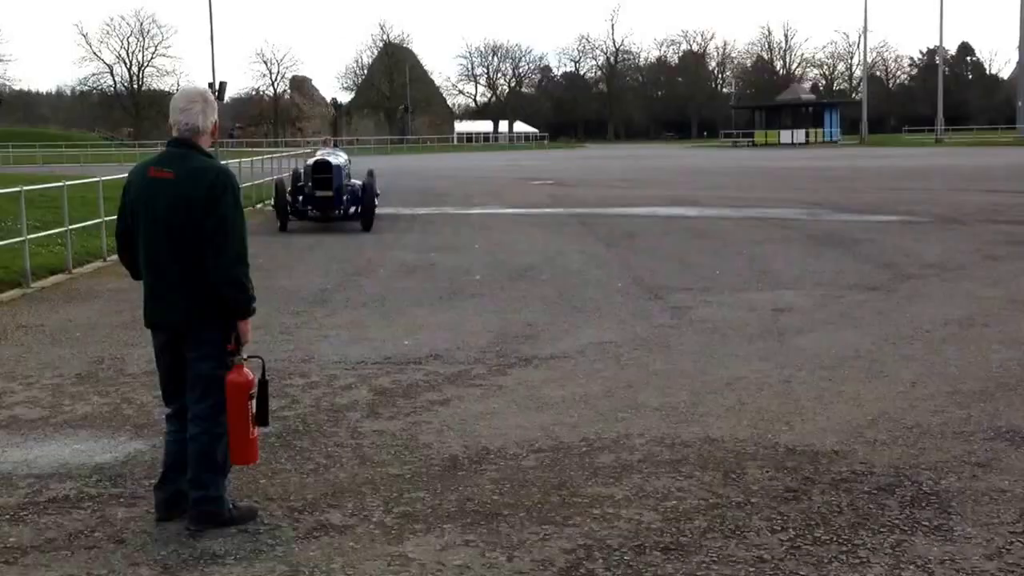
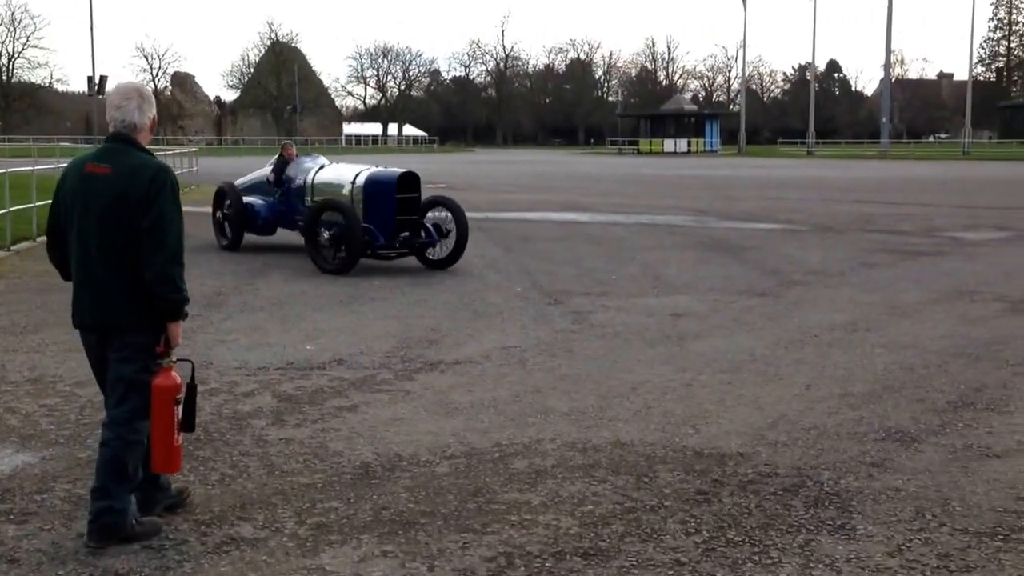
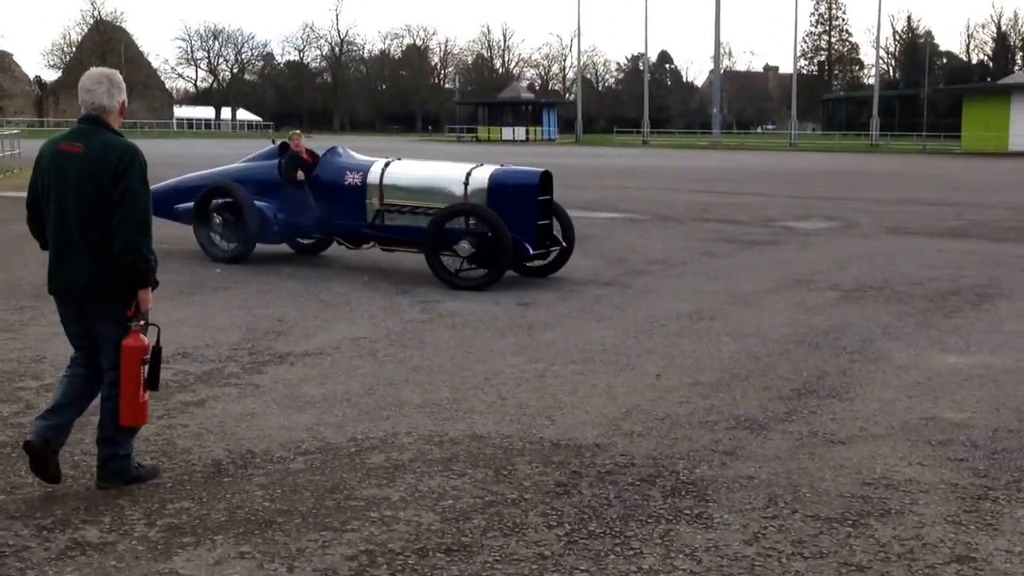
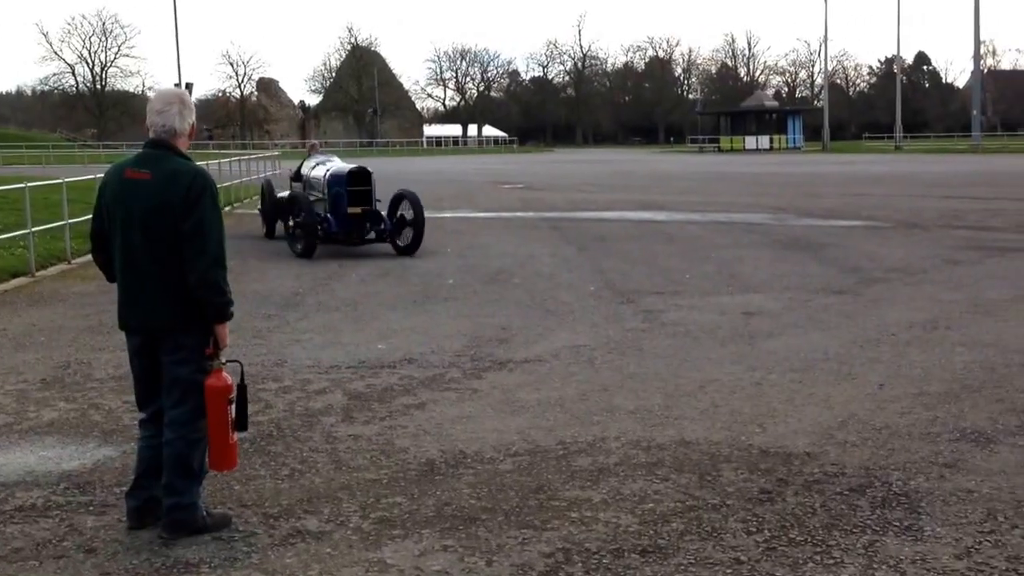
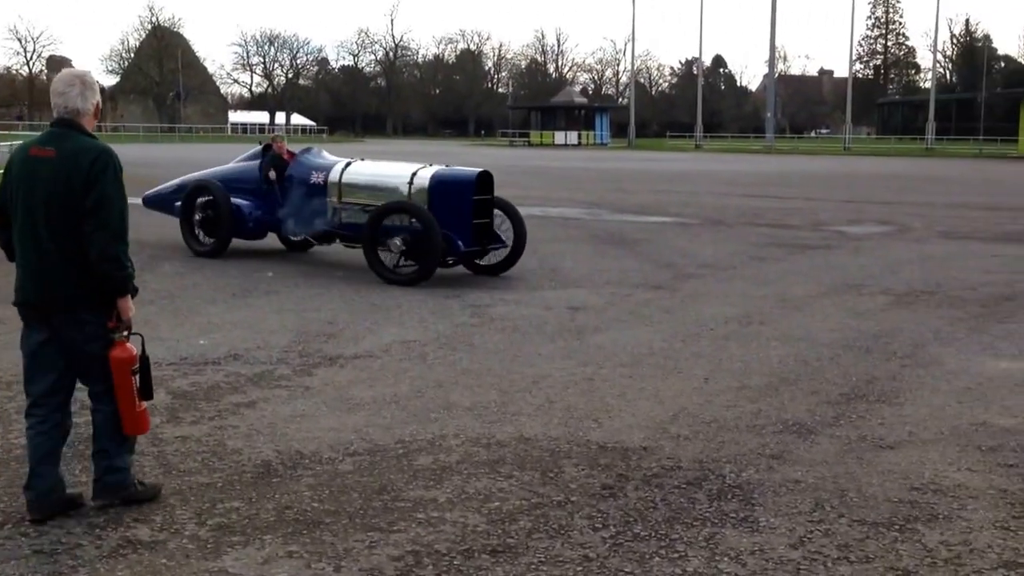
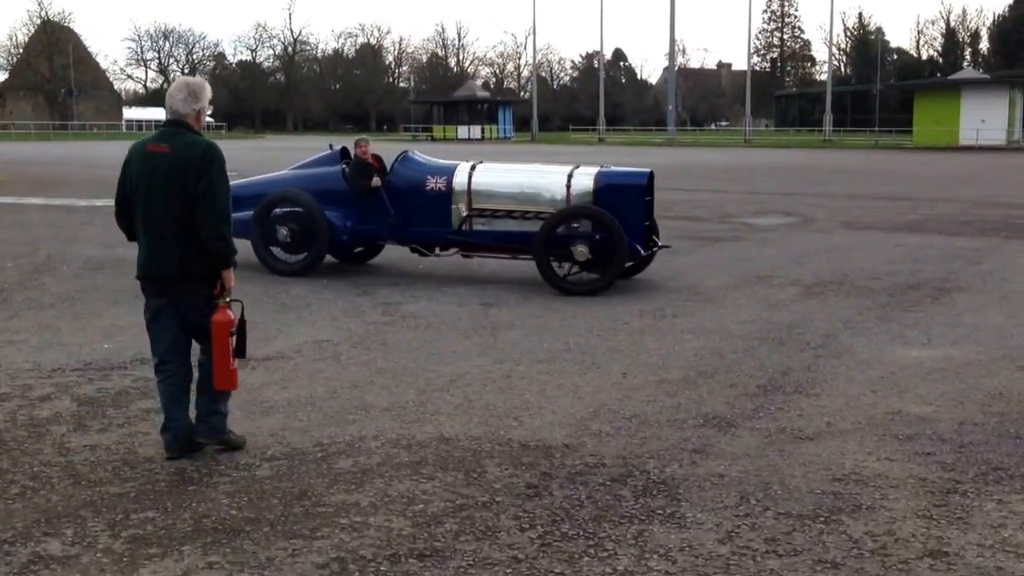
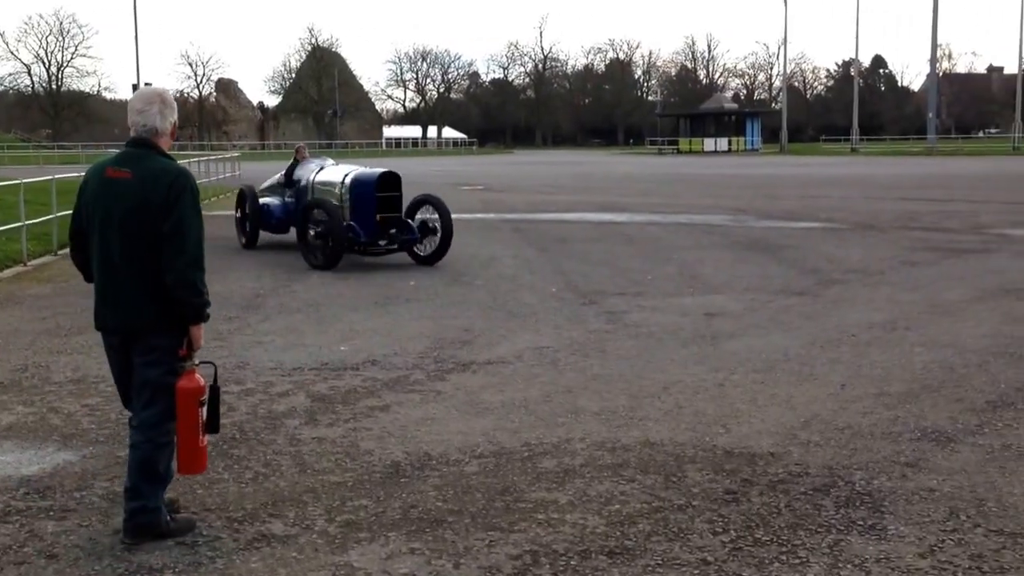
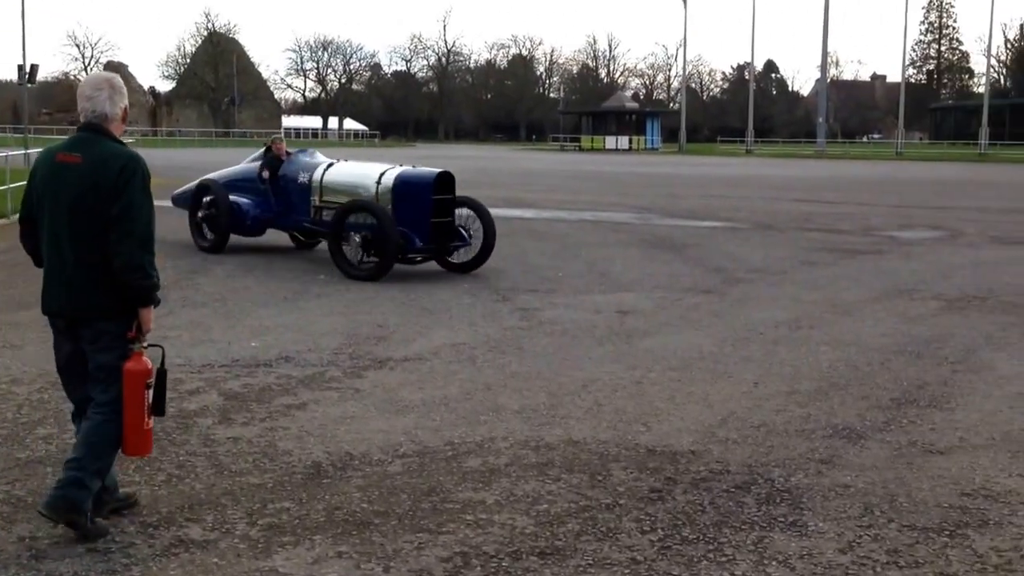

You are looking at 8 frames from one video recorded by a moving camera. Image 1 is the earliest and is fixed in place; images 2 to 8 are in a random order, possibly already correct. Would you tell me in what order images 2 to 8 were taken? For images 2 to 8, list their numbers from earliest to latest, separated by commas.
4, 7, 2, 8, 5, 3, 6
